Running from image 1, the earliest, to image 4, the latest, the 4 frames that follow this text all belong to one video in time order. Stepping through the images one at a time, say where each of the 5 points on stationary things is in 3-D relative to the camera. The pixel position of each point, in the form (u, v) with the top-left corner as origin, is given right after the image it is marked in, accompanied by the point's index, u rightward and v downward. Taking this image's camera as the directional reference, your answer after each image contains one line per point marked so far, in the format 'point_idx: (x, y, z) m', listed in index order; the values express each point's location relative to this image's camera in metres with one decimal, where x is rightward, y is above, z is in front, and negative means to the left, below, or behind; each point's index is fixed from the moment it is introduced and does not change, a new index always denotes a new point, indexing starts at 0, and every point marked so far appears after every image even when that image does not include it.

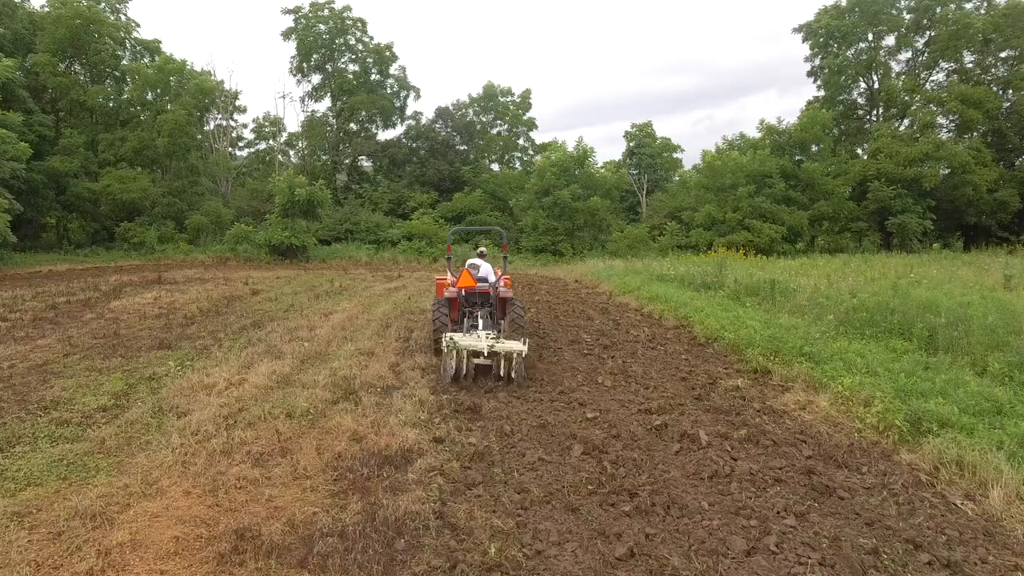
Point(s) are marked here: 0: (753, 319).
0: (+3.2, -0.4, +8.6) m
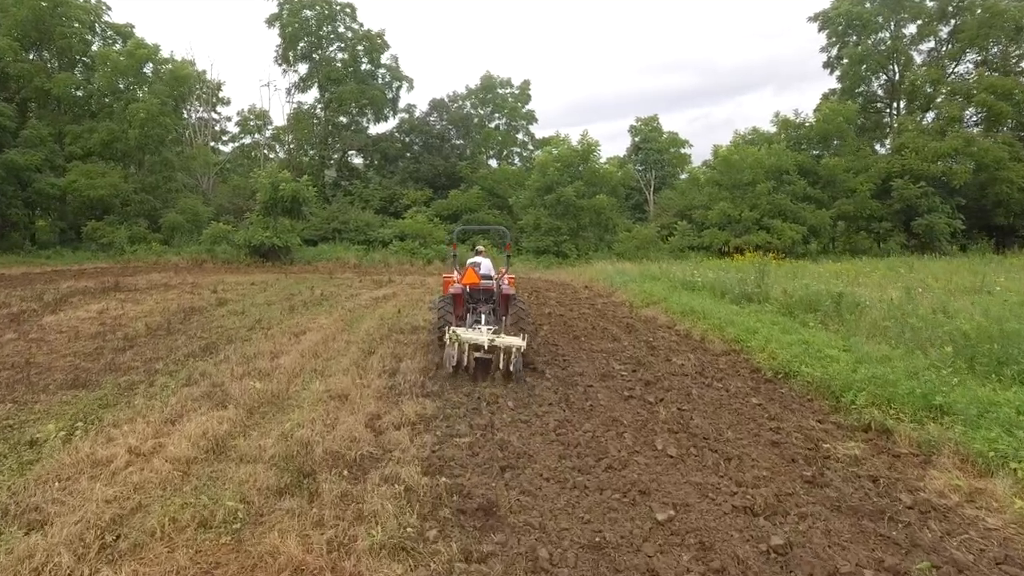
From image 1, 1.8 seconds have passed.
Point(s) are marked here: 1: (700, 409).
0: (+3.3, -0.6, +6.9) m
1: (+1.6, -1.0, +5.4) m
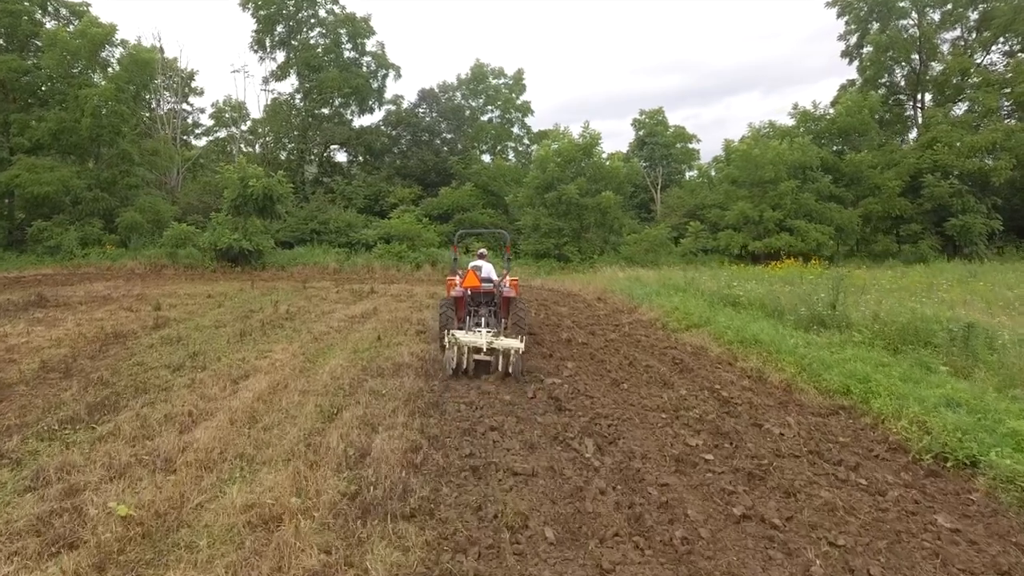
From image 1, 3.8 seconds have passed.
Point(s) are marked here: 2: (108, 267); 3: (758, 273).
0: (+3.5, -0.9, +4.7) m
1: (+1.8, -1.3, +3.2) m
2: (-11.7, +0.6, +18.8) m
3: (+5.0, +0.3, +13.4) m
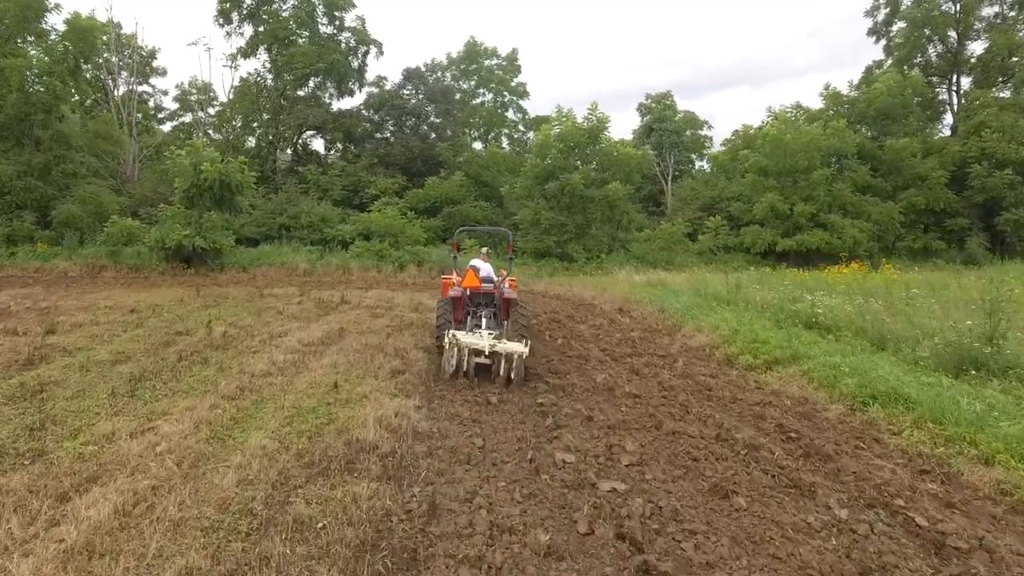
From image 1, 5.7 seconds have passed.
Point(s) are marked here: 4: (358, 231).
0: (+3.7, -1.1, +2.2) m
1: (+2.0, -1.5, +0.7) m
2: (-11.7, +0.5, +16.0) m
3: (+5.1, +0.1, +10.9) m
4: (-4.4, +1.6, +18.6) m
